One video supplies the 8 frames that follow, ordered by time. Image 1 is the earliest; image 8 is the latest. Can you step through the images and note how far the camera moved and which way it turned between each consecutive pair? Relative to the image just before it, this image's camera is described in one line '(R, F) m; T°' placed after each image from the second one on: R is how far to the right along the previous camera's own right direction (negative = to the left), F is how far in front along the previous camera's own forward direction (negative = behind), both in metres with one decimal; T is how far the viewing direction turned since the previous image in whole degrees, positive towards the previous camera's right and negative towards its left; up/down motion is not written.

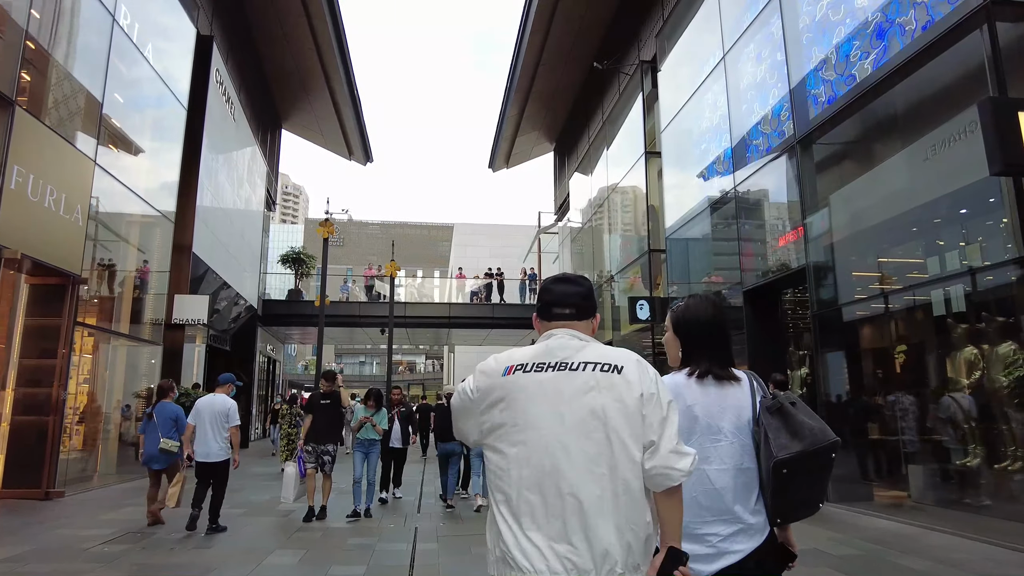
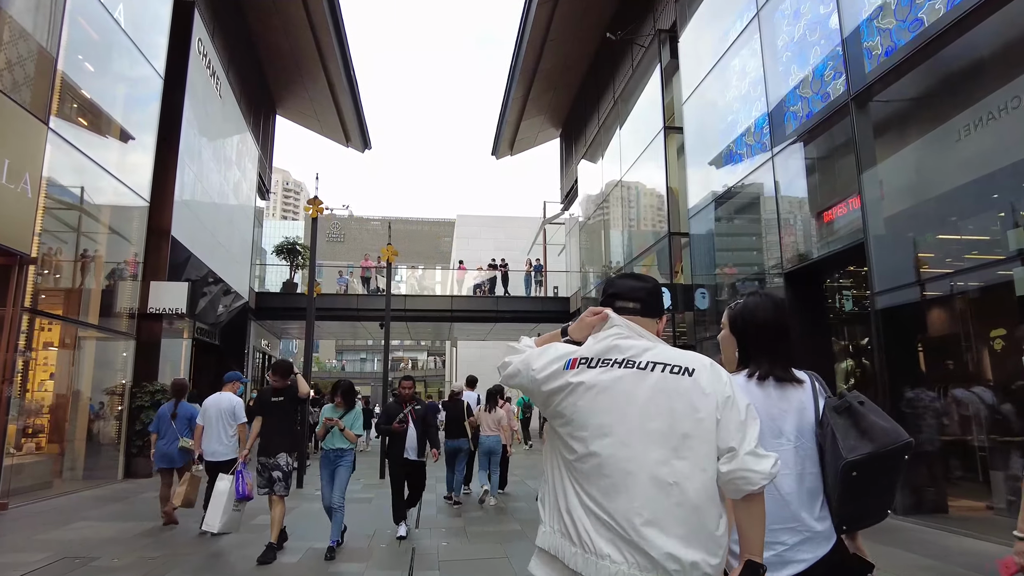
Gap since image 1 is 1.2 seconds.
(-0.1, +0.6) m; 0°
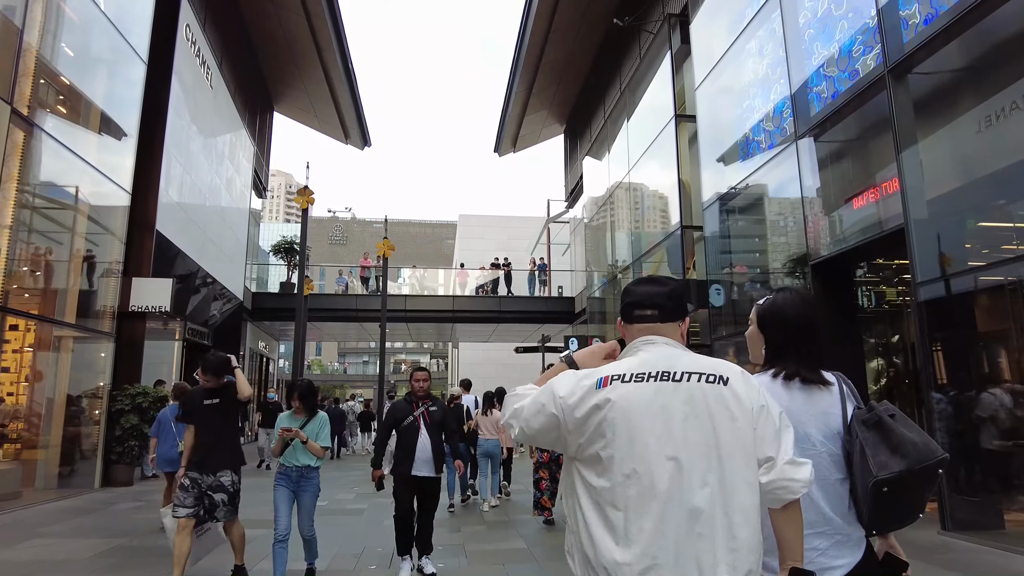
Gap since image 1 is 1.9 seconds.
(0.0, +0.4) m; 0°
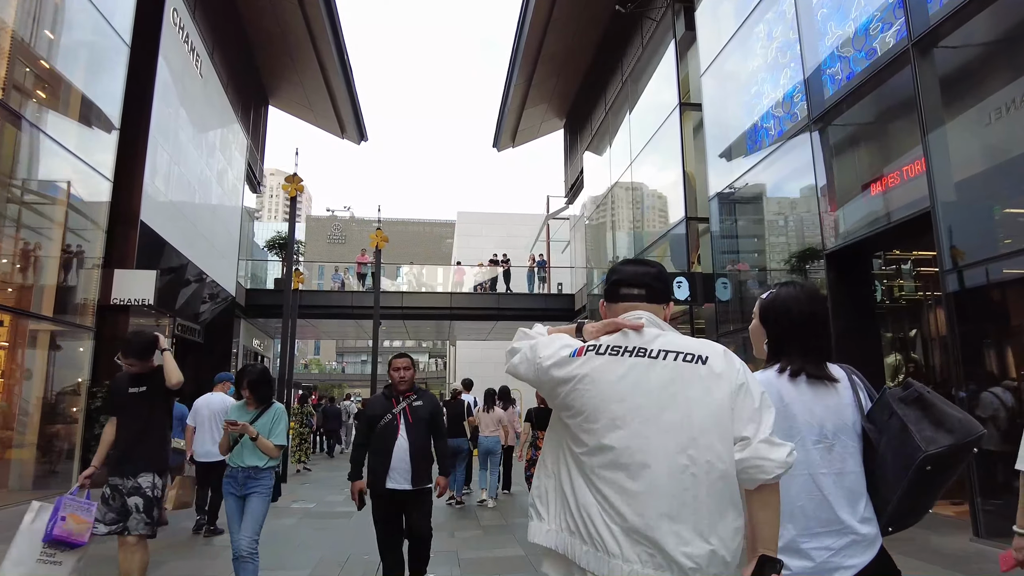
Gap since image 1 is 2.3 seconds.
(0.0, +0.2) m; 0°
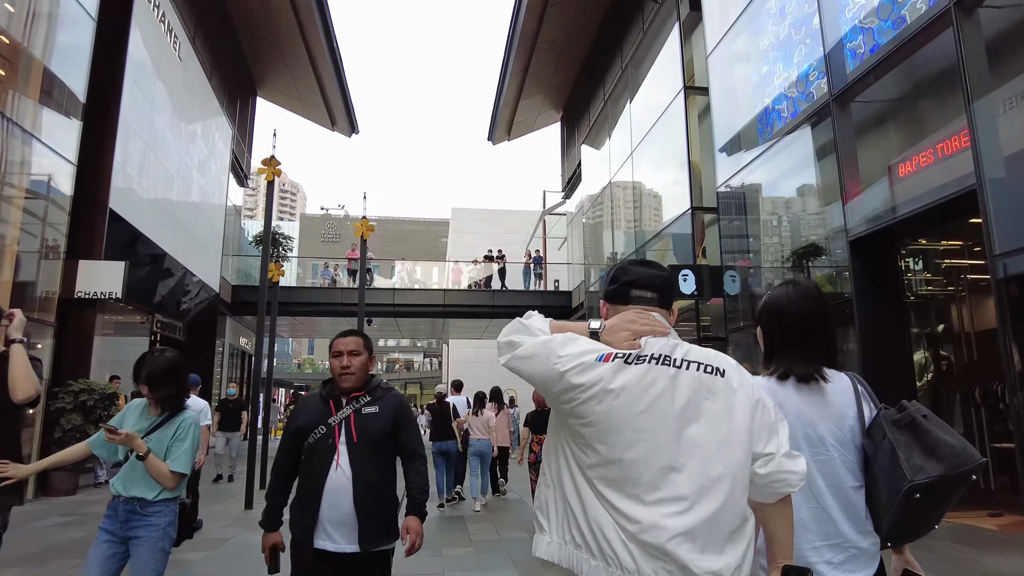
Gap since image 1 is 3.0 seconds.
(0.0, +0.4) m; 0°
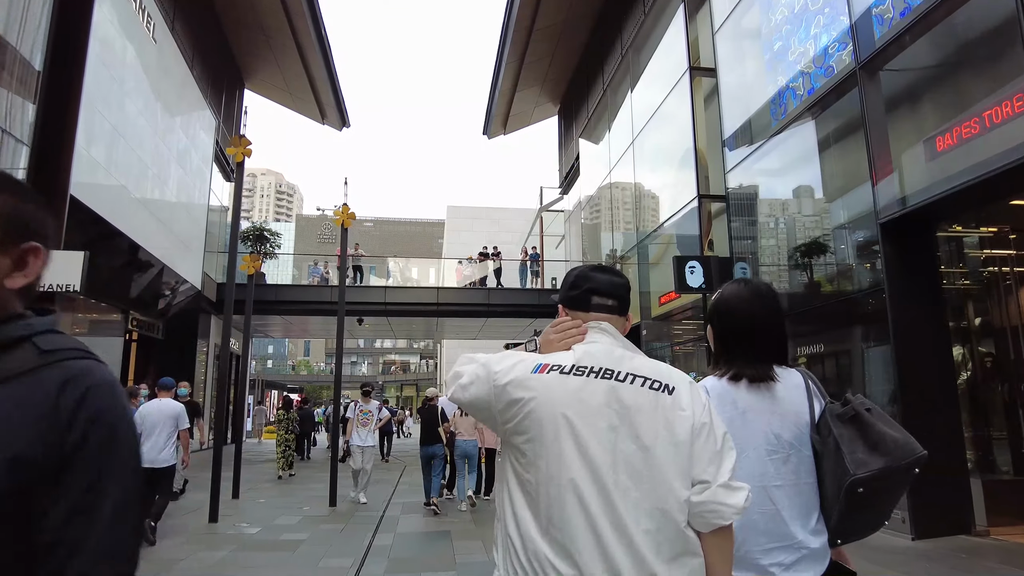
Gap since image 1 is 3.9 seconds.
(0.0, +0.4) m; 0°
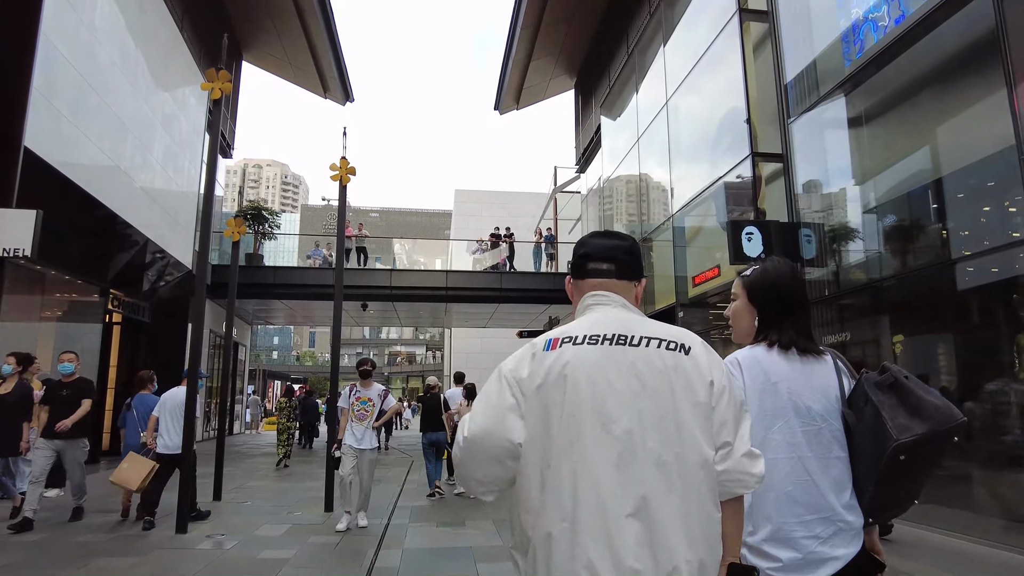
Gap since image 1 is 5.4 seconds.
(-0.1, +0.8) m; 0°
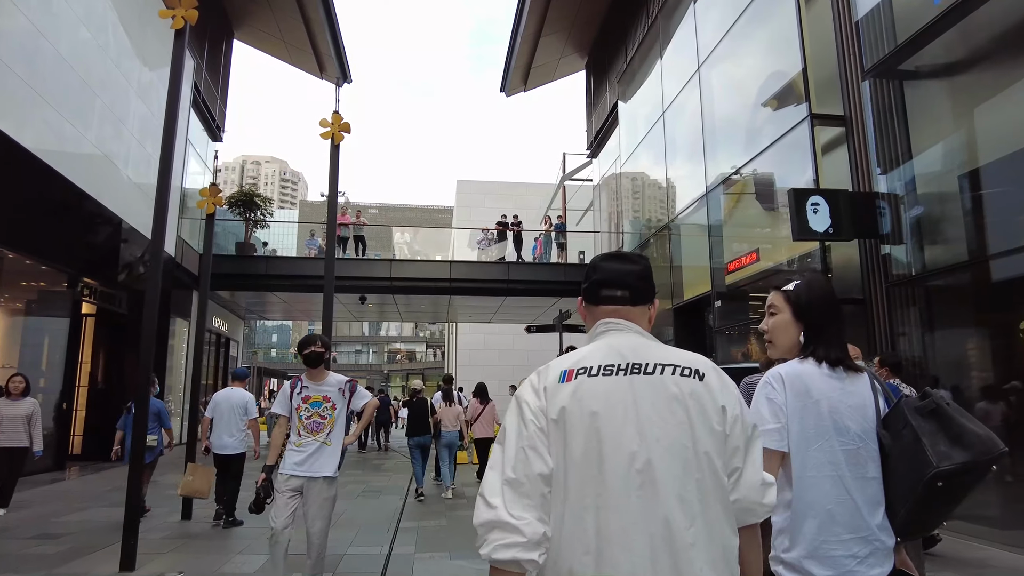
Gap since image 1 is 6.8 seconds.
(-0.1, +0.7) m; 0°
